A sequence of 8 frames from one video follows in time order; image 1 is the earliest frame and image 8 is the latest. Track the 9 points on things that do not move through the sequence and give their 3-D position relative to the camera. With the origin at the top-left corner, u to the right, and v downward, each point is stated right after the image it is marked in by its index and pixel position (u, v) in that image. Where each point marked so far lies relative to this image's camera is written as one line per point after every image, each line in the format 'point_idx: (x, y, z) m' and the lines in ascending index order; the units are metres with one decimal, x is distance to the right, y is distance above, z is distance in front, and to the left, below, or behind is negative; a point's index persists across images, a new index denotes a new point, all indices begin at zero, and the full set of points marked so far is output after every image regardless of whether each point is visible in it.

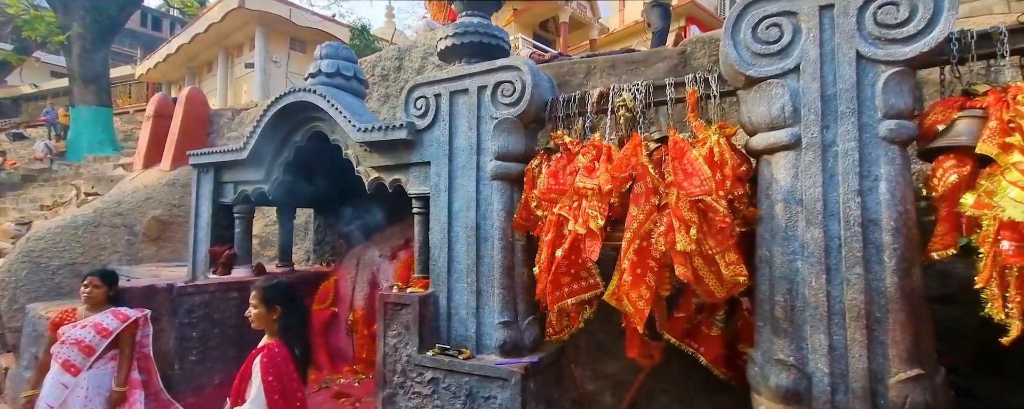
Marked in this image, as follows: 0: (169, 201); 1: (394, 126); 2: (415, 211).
0: (-4.3, 0.0, +6.7) m
1: (-0.7, +0.5, +3.3) m
2: (-0.6, 0.0, +3.4) m
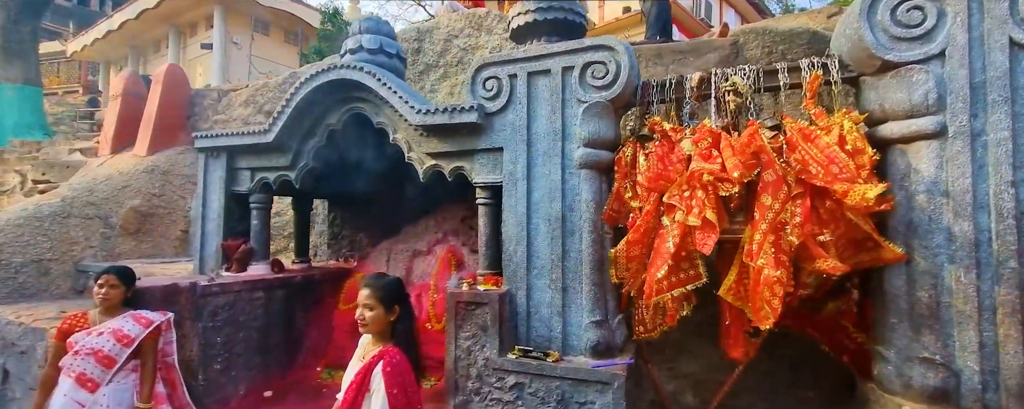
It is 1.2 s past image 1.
0: (-4.2, +0.2, +6.1) m
1: (-0.3, +0.6, +3.0) m
2: (-0.2, 0.0, +3.1) m
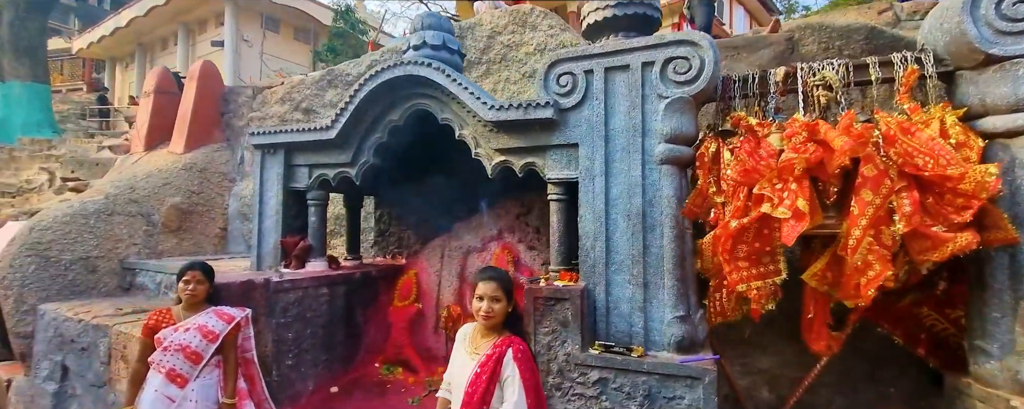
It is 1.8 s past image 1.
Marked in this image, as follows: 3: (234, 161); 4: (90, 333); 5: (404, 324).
0: (-3.7, +0.2, +6.1) m
1: (+0.2, +0.6, +3.0) m
2: (+0.2, 0.0, +3.1) m
3: (-3.7, +0.6, +7.1) m
4: (-3.2, -1.0, +4.0) m
5: (-0.8, -1.0, +4.1) m
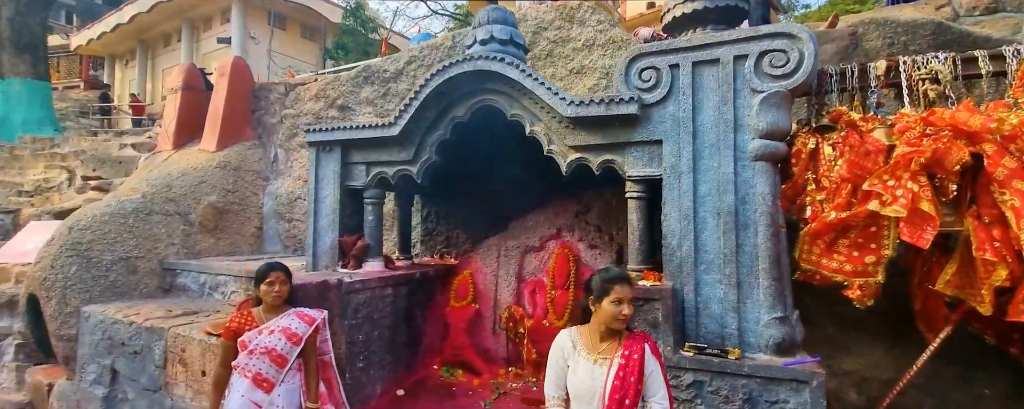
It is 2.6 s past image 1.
0: (-3.3, +0.2, +6.0) m
1: (+0.6, +0.6, +2.9) m
2: (+0.7, +0.1, +3.0) m
3: (-3.2, +0.6, +7.0) m
4: (-2.8, -1.0, +3.9) m
5: (-0.4, -1.0, +4.0) m
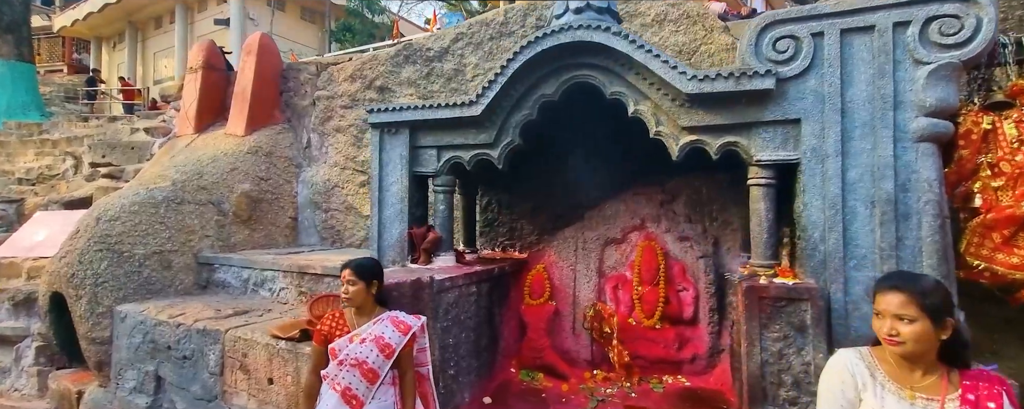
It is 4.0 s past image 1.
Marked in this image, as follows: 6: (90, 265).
0: (-2.8, +0.3, +5.5) m
1: (+1.2, +0.6, +2.6) m
2: (+1.3, +0.1, +2.7) m
3: (-2.7, +0.8, +6.6) m
4: (-2.2, -0.9, +3.6) m
5: (+0.2, -0.9, +3.7) m
6: (-3.6, -0.5, +4.4) m
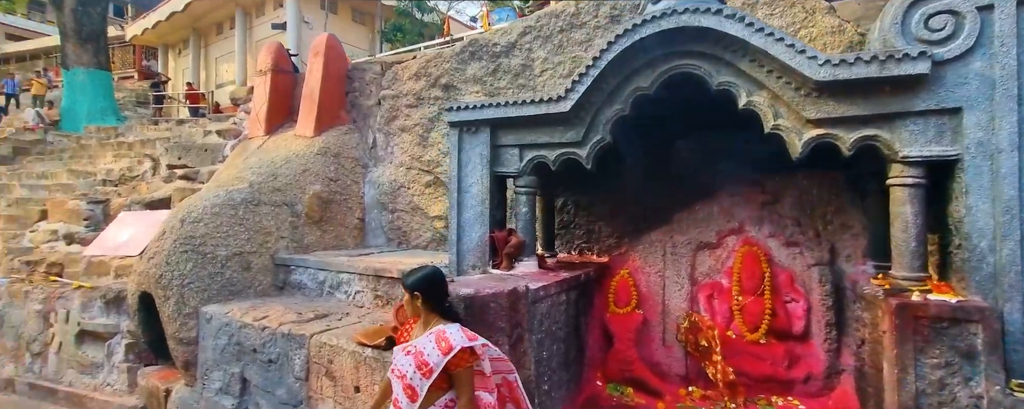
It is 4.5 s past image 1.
0: (-2.0, +0.3, +5.5) m
1: (+1.7, +0.6, +2.2) m
2: (+1.8, +0.1, +2.3) m
3: (-1.9, +0.8, +6.6) m
4: (-1.6, -0.9, +3.5) m
5: (+0.8, -0.9, +3.4) m
6: (-2.9, -0.5, +4.5) m
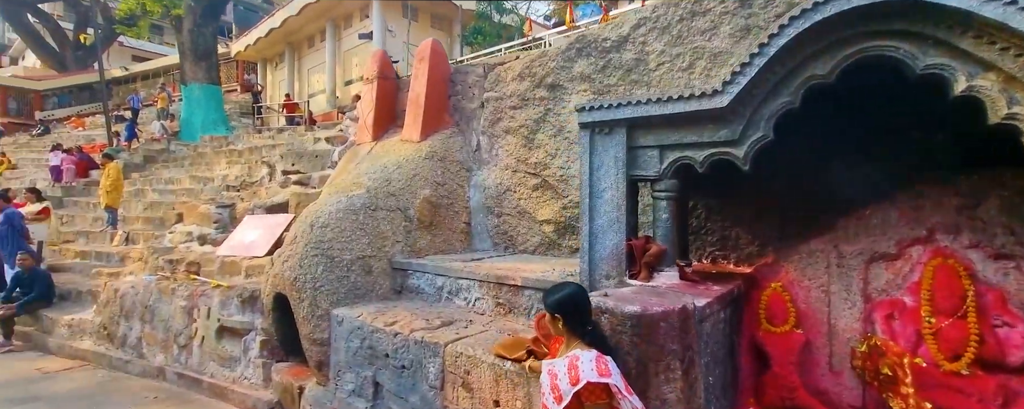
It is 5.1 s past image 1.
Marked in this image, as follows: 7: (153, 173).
0: (-0.8, +0.3, +5.5) m
1: (+2.4, +0.6, +1.7) m
2: (+2.5, +0.1, +1.8) m
3: (-0.5, +0.7, +6.5) m
4: (-0.7, -1.0, +3.5) m
5: (+1.7, -0.9, +3.0) m
6: (-1.9, -0.6, +4.7) m
7: (-8.6, +0.7, +12.2) m
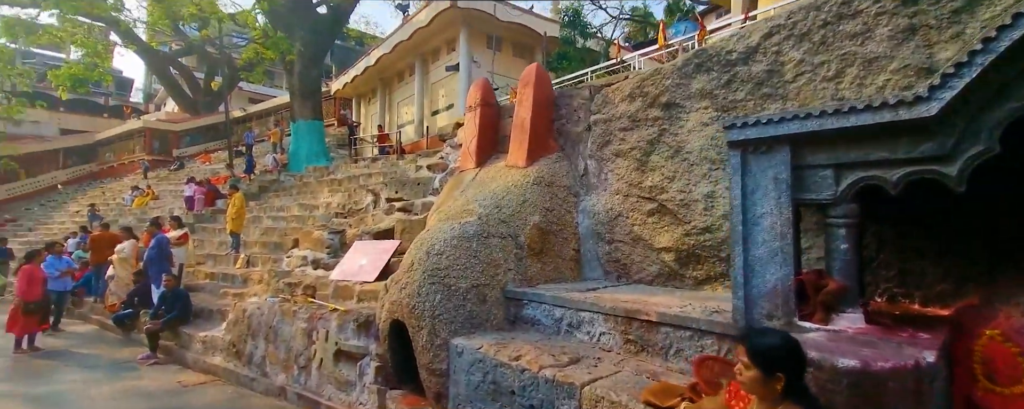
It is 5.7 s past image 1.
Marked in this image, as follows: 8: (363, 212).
0: (+0.4, 0.0, +5.3) m
1: (+2.9, +0.5, +1.0) m
2: (+3.0, 0.0, +1.1) m
3: (+0.9, +0.4, +6.3) m
4: (+0.2, -1.2, +3.2) m
5: (+2.5, -1.0, +2.4) m
6: (-0.7, -0.8, +4.6) m
7: (-6.1, +0.1, +13.2) m
8: (-2.5, -0.2, +9.2) m
